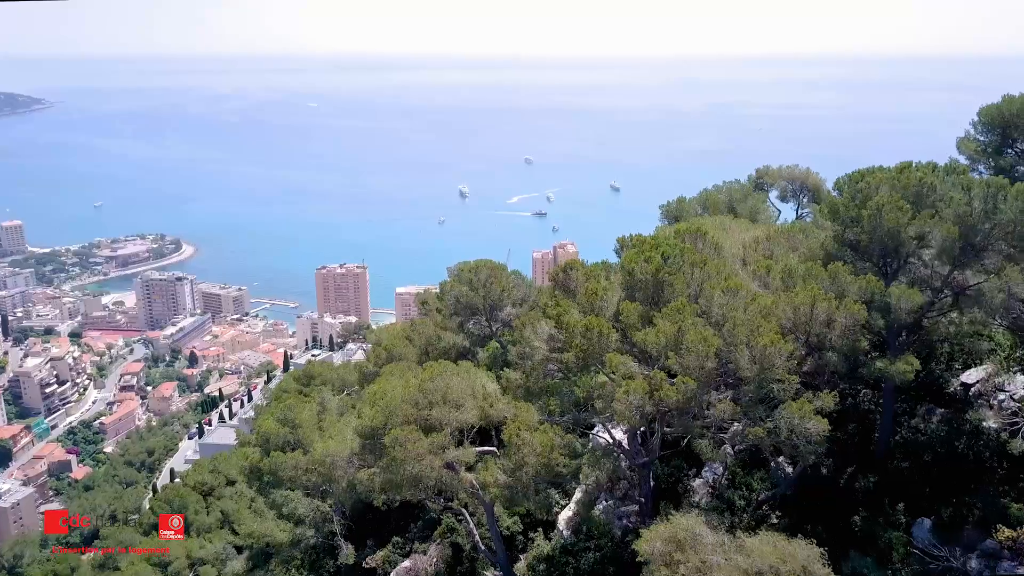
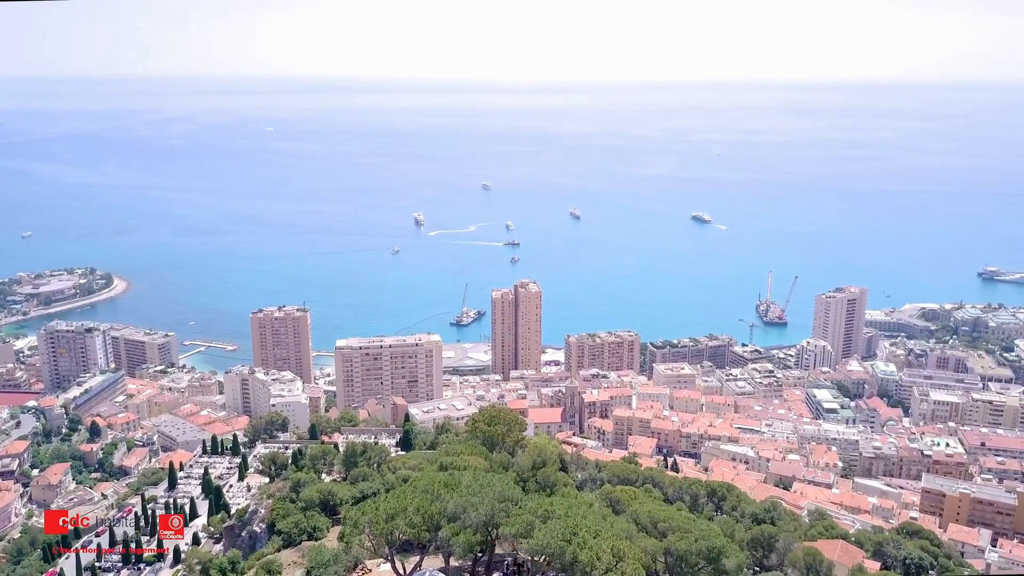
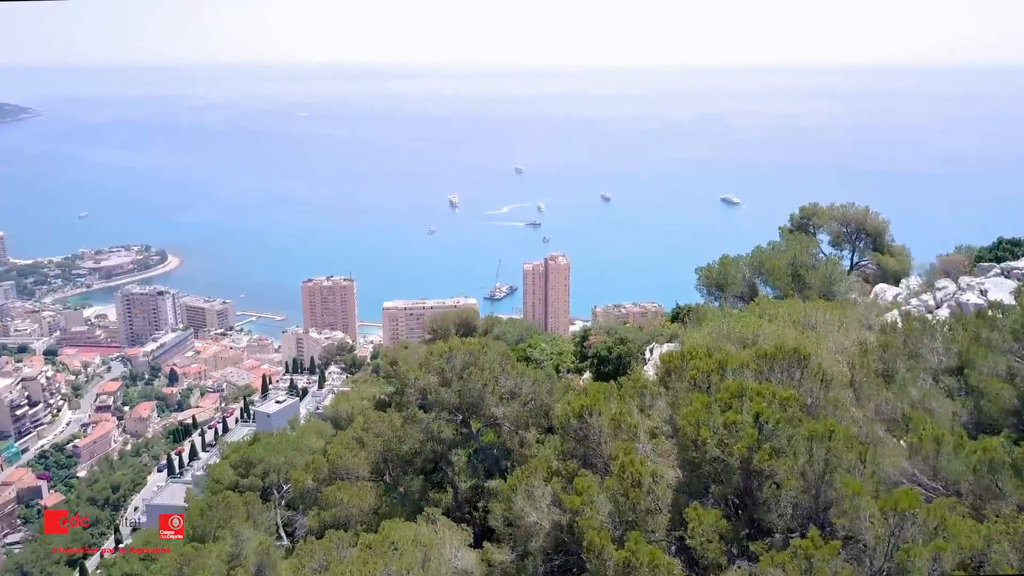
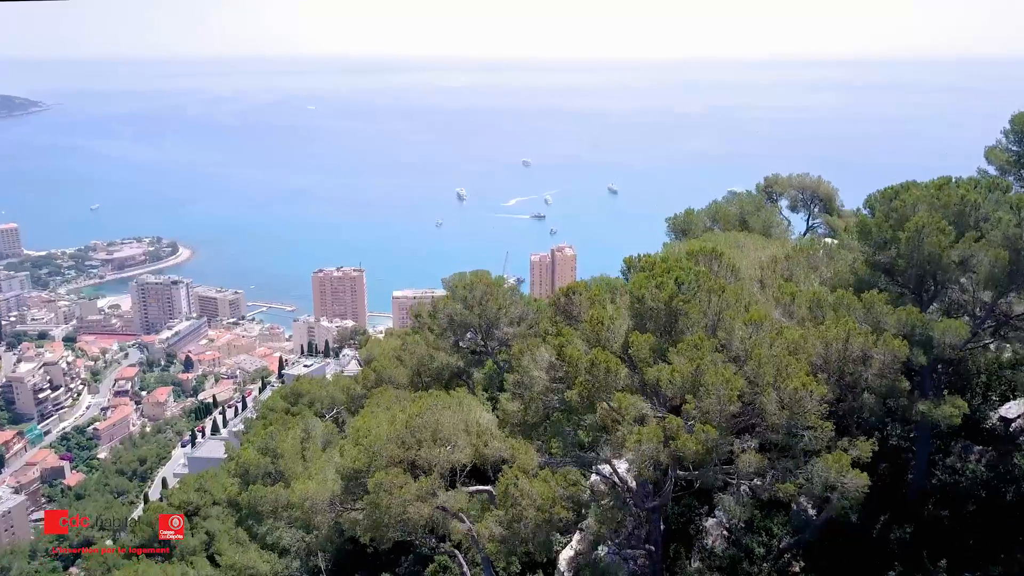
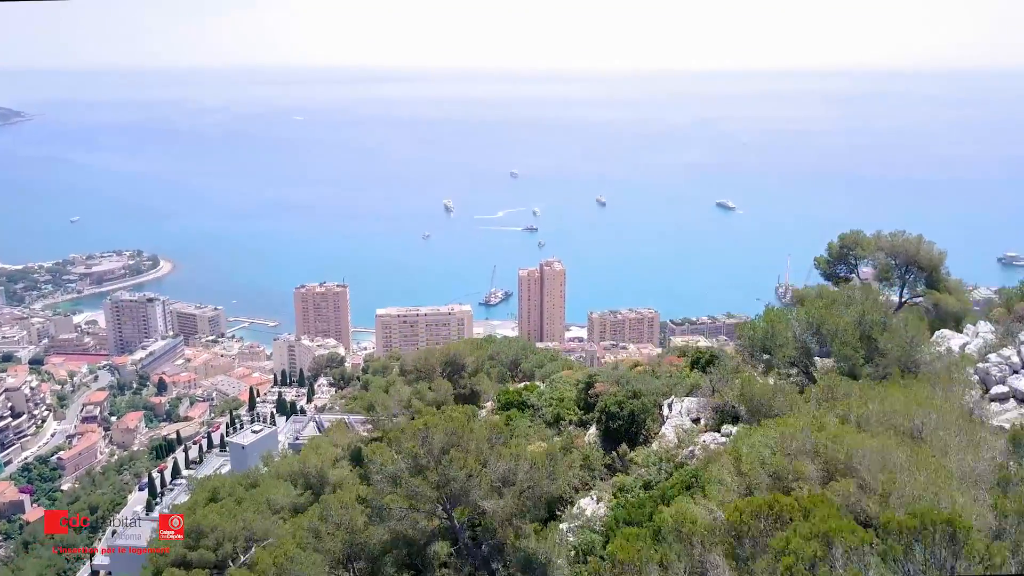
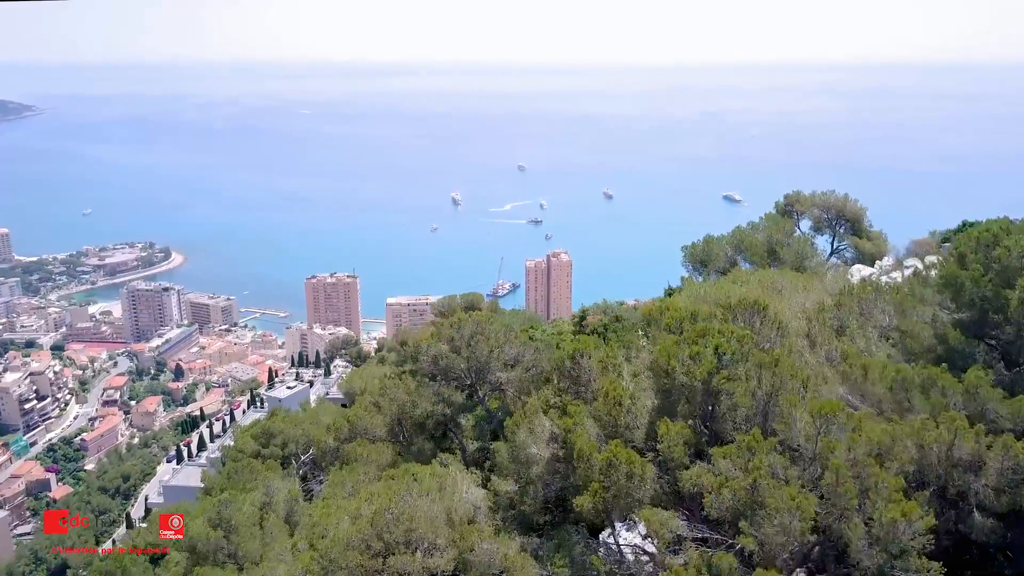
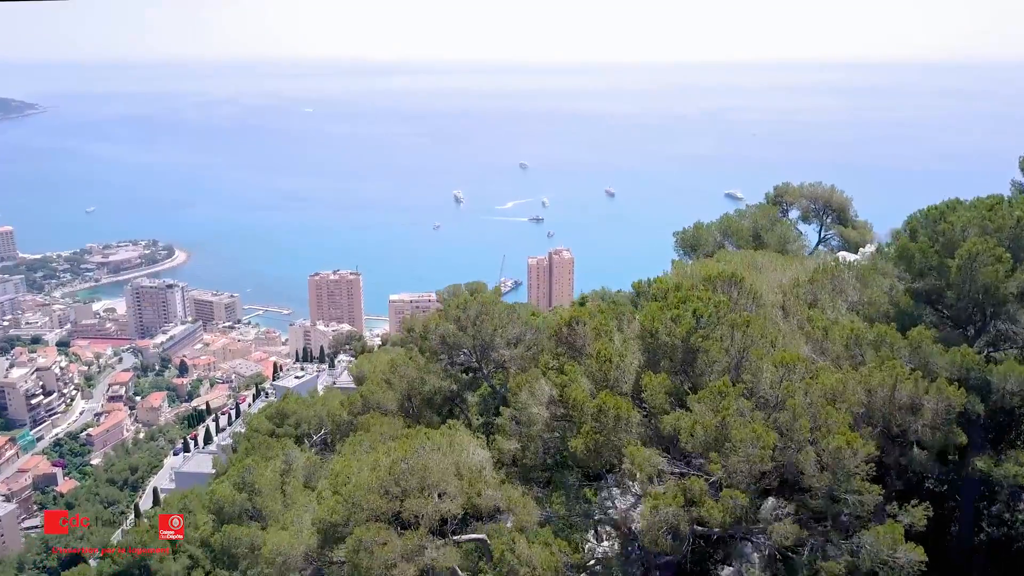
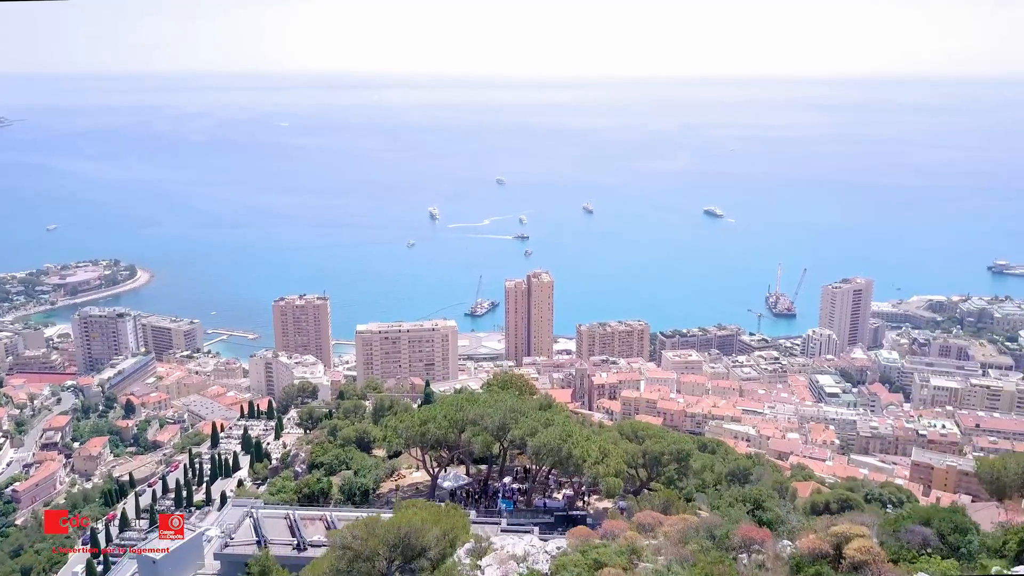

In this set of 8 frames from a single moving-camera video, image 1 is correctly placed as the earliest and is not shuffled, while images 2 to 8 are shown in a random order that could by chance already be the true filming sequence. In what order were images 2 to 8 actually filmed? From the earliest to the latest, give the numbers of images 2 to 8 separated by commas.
4, 7, 6, 3, 5, 8, 2
